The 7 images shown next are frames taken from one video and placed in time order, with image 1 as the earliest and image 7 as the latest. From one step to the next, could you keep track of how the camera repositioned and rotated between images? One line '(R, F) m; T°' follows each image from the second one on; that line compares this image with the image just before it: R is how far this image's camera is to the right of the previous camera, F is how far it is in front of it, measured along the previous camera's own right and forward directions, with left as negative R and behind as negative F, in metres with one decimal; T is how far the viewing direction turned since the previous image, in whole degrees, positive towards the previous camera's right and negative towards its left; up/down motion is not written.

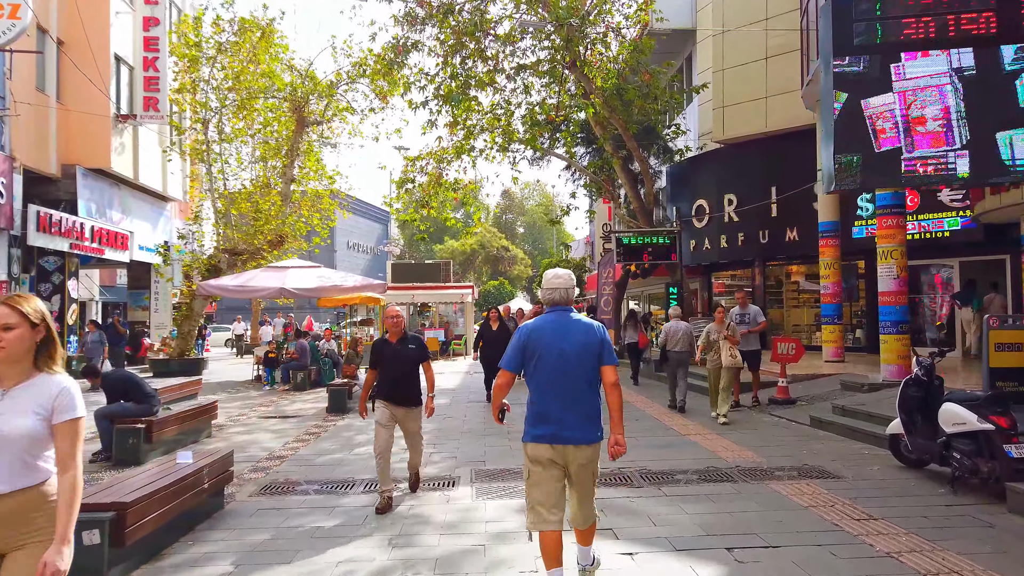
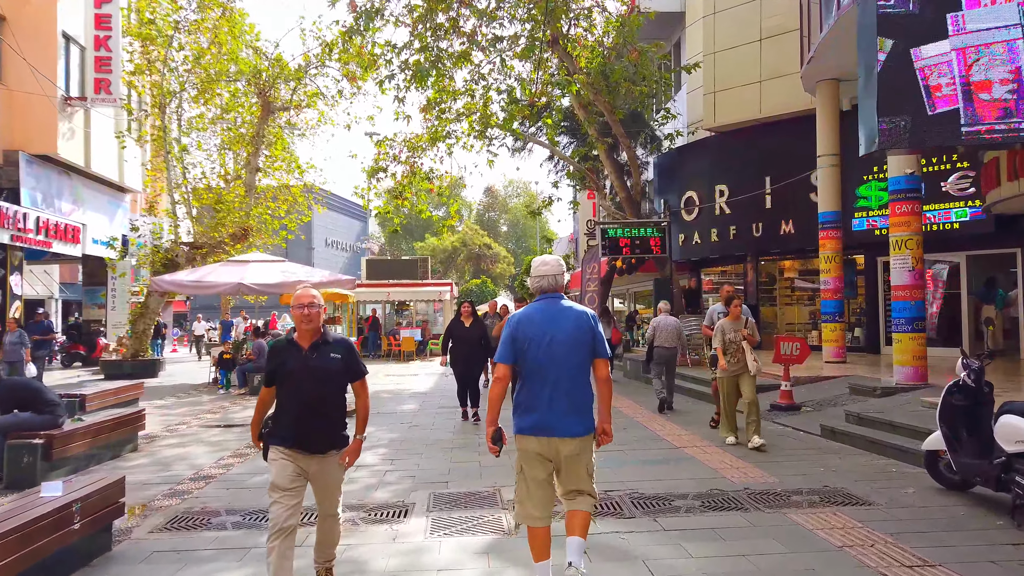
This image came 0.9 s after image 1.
(+0.1, +1.1) m; +1°
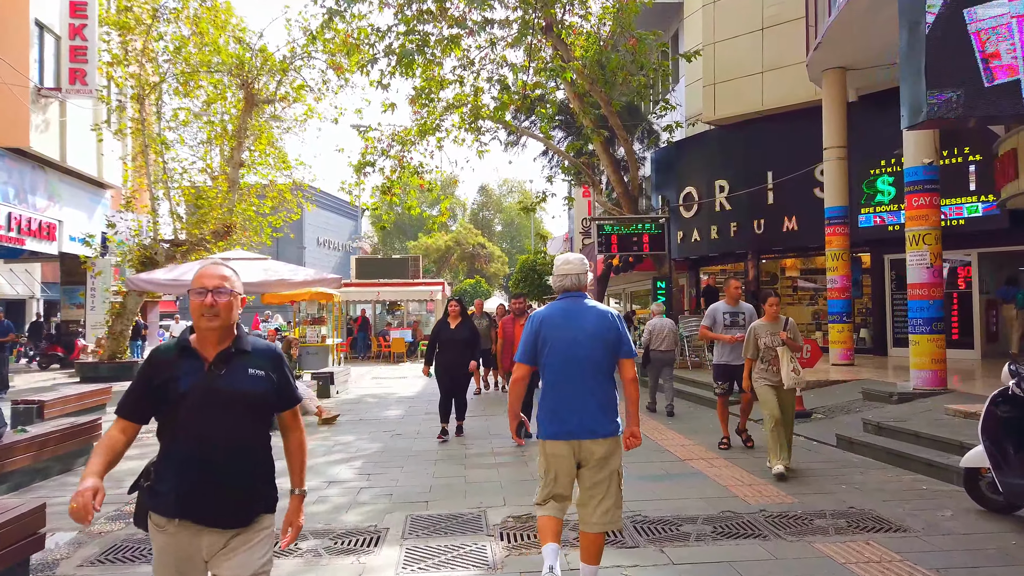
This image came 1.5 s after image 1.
(+0.1, +0.7) m; 0°
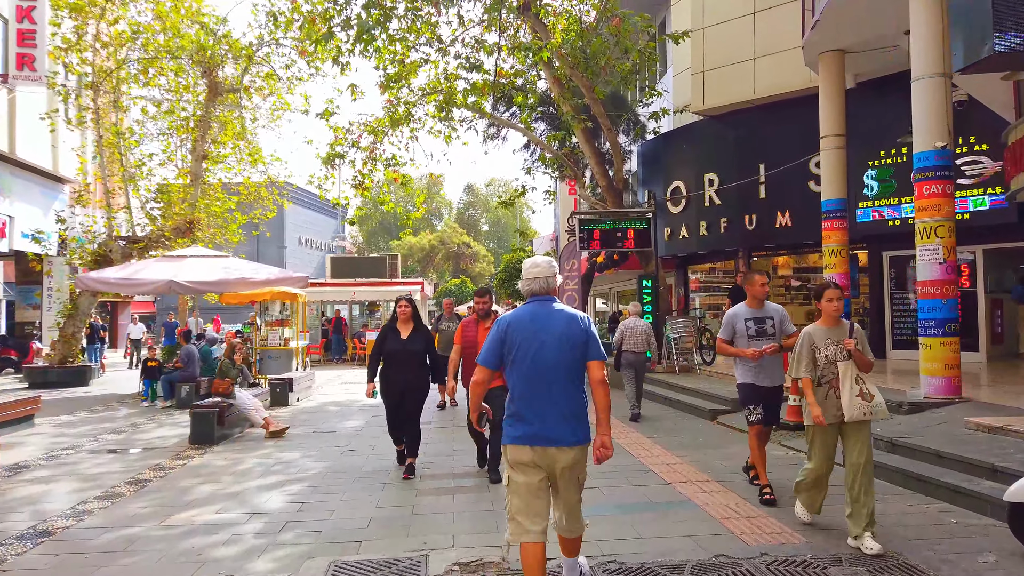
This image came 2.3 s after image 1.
(+0.2, +0.9) m; +1°
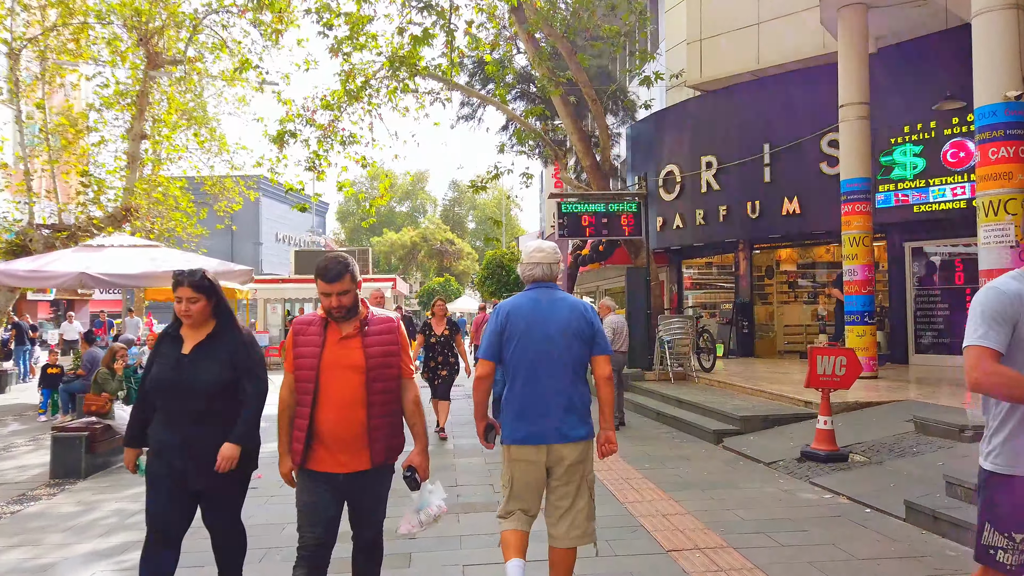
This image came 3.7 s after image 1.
(+0.3, +1.8) m; +1°
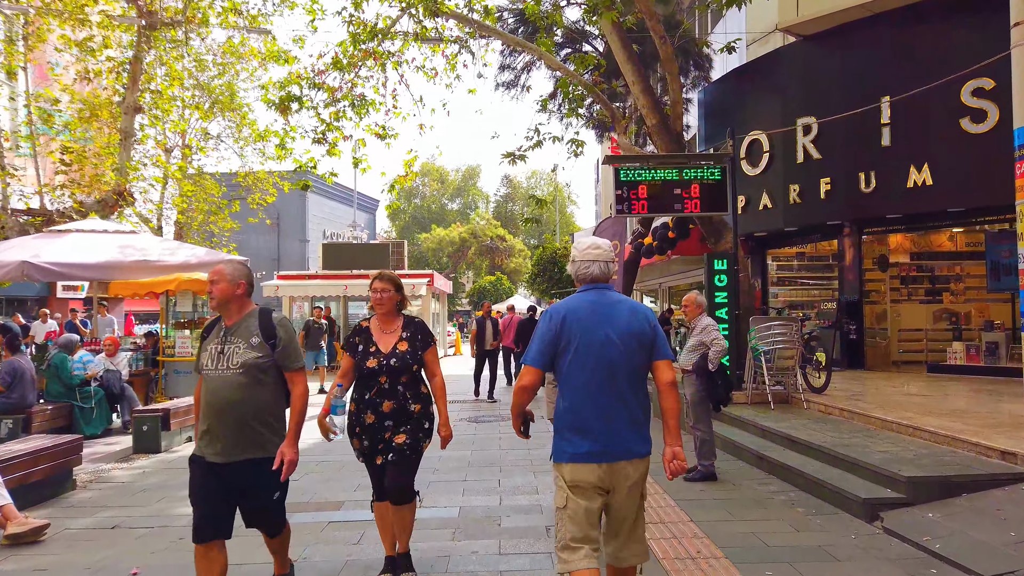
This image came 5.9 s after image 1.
(+0.1, +2.6) m; -4°
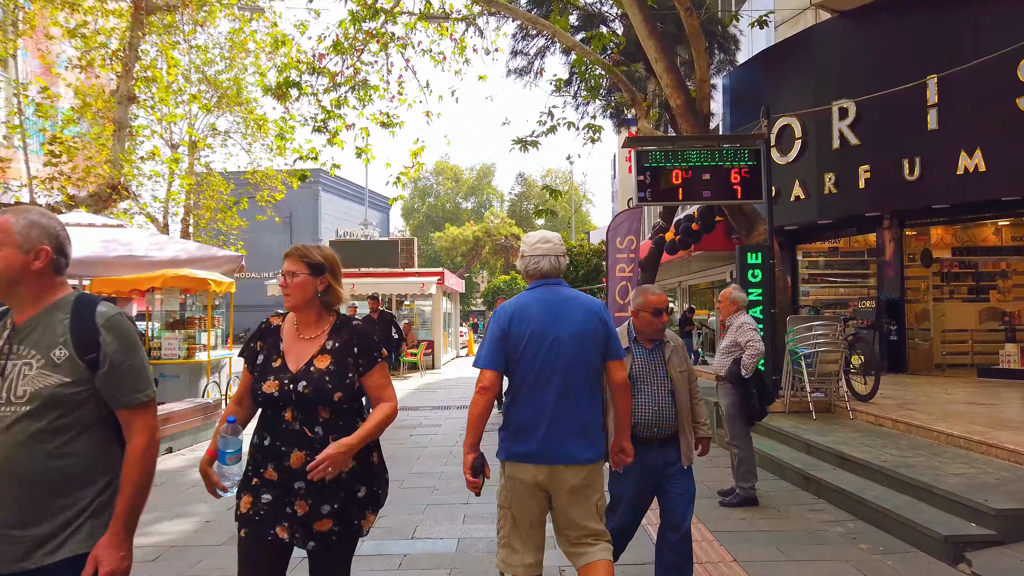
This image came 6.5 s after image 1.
(0.0, +0.8) m; -1°
